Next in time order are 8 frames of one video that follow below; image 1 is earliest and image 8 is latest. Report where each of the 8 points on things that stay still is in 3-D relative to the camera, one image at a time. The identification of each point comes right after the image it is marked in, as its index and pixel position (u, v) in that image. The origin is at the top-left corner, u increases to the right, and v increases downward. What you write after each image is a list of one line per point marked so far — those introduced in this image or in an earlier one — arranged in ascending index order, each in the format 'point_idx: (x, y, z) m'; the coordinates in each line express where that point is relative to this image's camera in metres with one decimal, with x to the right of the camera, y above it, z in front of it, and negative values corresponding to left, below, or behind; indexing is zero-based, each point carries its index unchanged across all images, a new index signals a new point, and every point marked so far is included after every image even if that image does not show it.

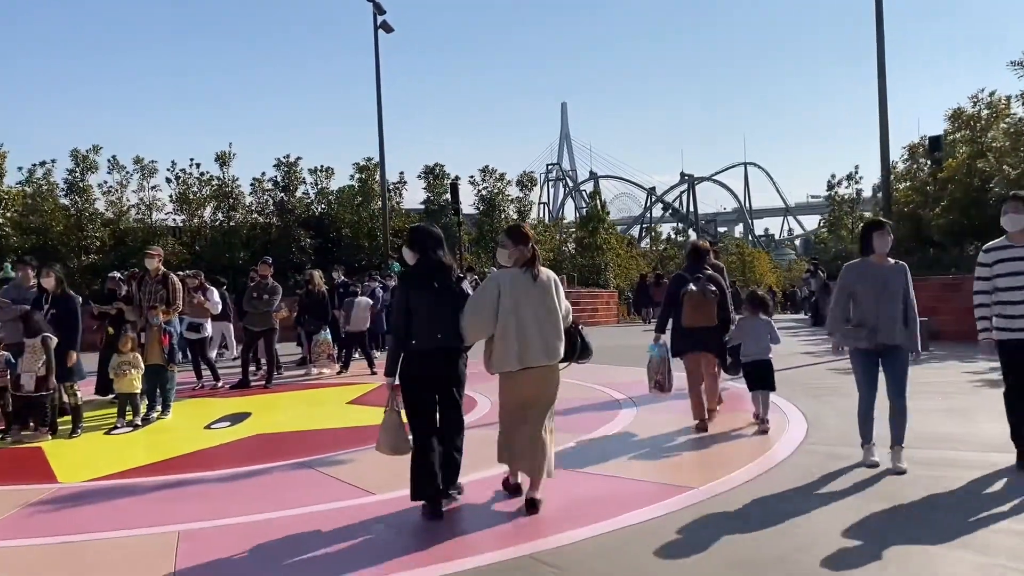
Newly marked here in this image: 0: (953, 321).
0: (+7.2, -0.5, +14.2) m
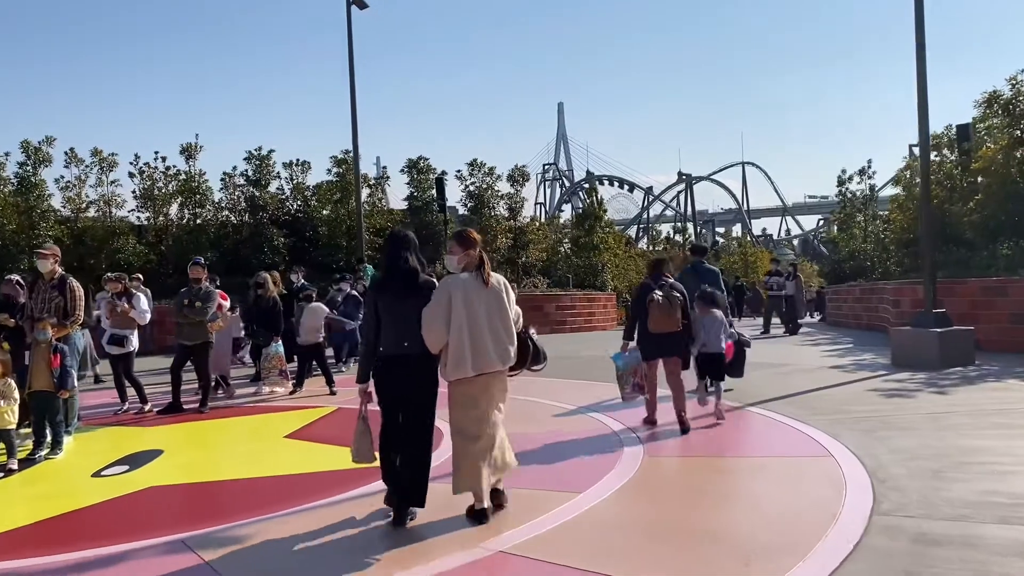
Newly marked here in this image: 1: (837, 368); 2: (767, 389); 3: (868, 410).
0: (+7.0, -0.6, +12.5) m
1: (+4.4, -1.1, +11.5) m
2: (+2.9, -1.1, +10.0) m
3: (+3.2, -1.1, +7.8) m
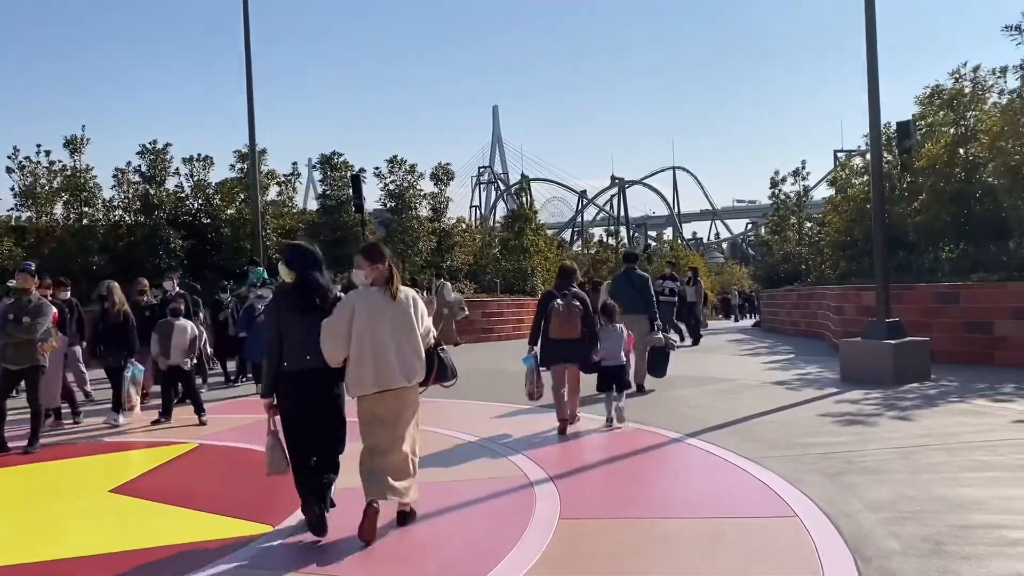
0: (+5.8, -0.7, +11.5) m
1: (+3.3, -1.1, +10.4) m
2: (+2.0, -1.2, +8.7) m
3: (+2.4, -1.2, +6.6) m
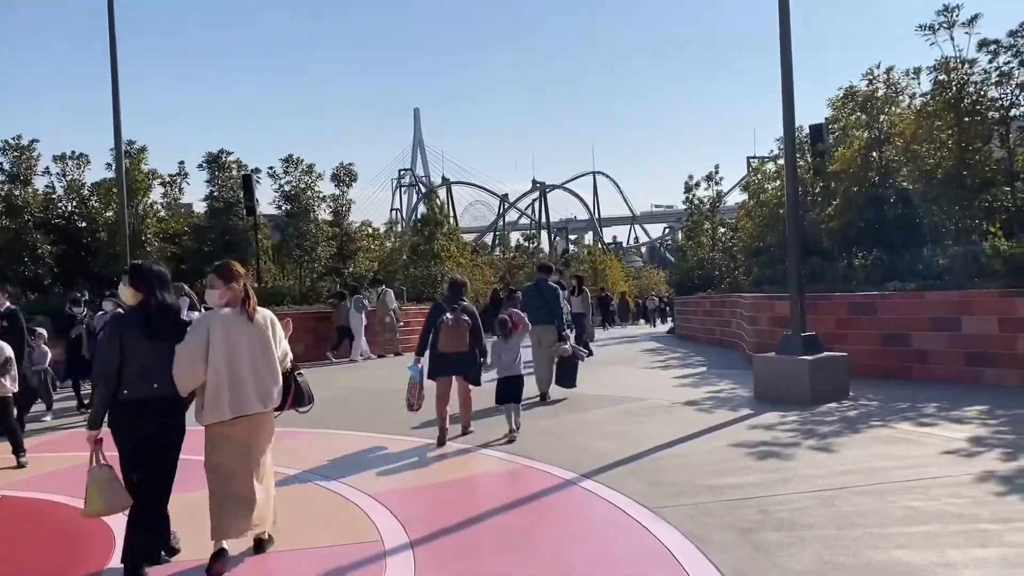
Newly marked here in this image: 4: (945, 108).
0: (+4.5, -0.8, +10.9) m
1: (+2.0, -1.3, +9.6) m
2: (+0.9, -1.3, +7.8) m
3: (+1.5, -1.3, +5.7) m
4: (+6.1, +2.5, +12.1) m
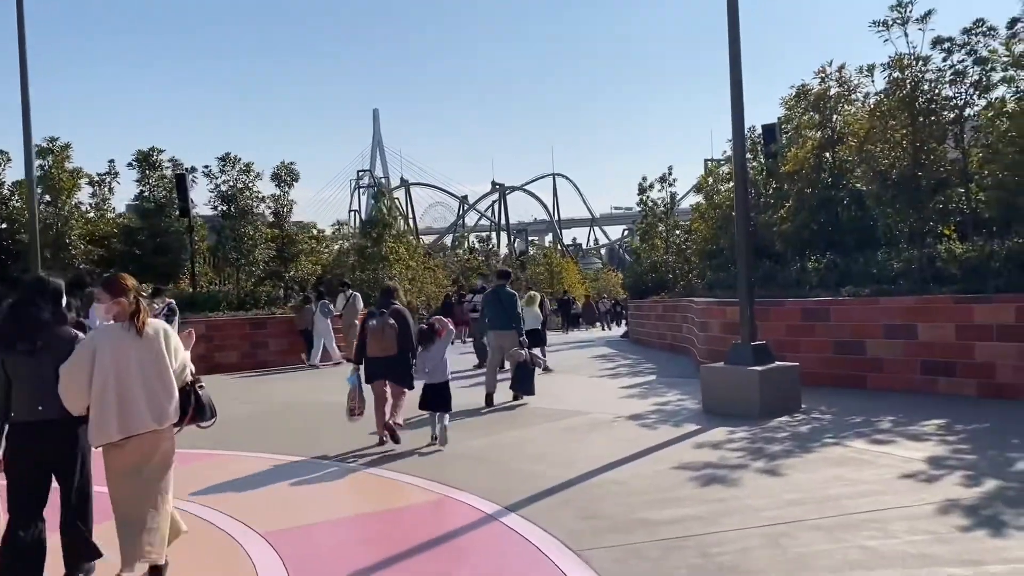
0: (+3.7, -0.9, +10.4) m
1: (+1.3, -1.3, +9.0) m
2: (+0.3, -1.4, +7.2) m
3: (+1.0, -1.4, +5.1) m
4: (+5.3, +2.5, +11.7) m
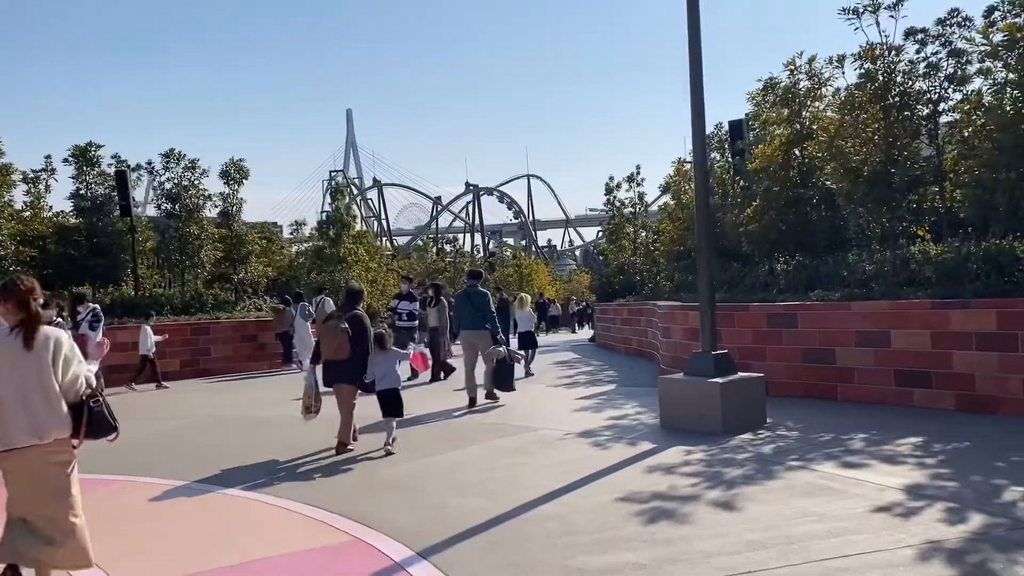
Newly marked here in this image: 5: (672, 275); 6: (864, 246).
0: (+3.1, -0.9, +9.7) m
1: (+0.7, -1.4, +8.2) m
2: (-0.3, -1.4, +6.4) m
3: (+0.5, -1.4, +4.4) m
4: (+4.6, +2.4, +11.0) m
5: (+3.6, +0.3, +19.6) m
6: (+4.9, +0.6, +12.0) m
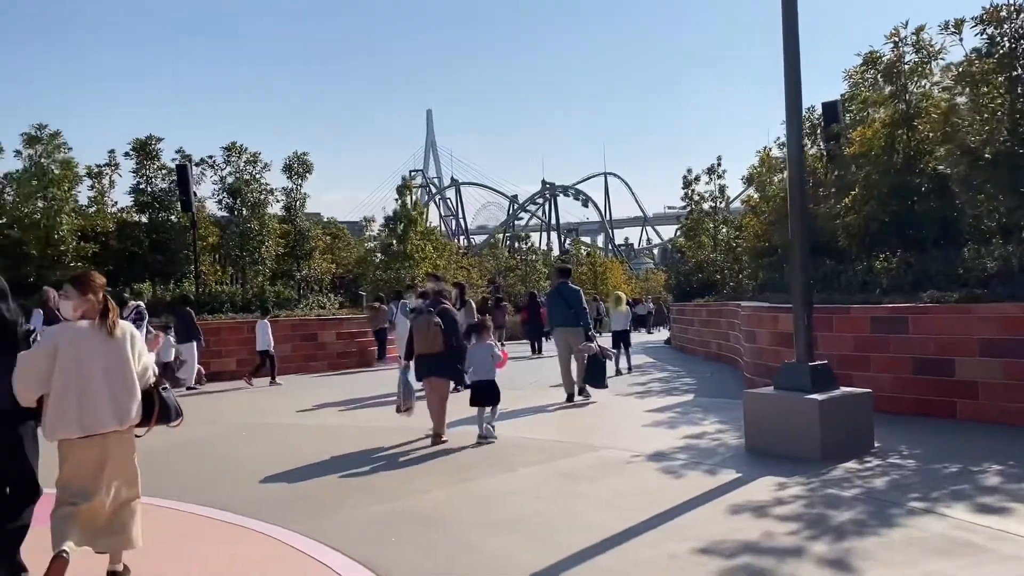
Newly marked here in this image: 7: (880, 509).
0: (+3.7, -0.9, +8.4) m
1: (+1.2, -1.4, +7.1) m
2: (+0.1, -1.4, +5.4) m
3: (+0.7, -1.4, +3.3) m
4: (+5.4, +2.4, +9.6) m
5: (+5.1, +0.3, +18.2) m
6: (+5.8, +0.6, +10.5) m
7: (+2.2, -1.3, +5.1) m
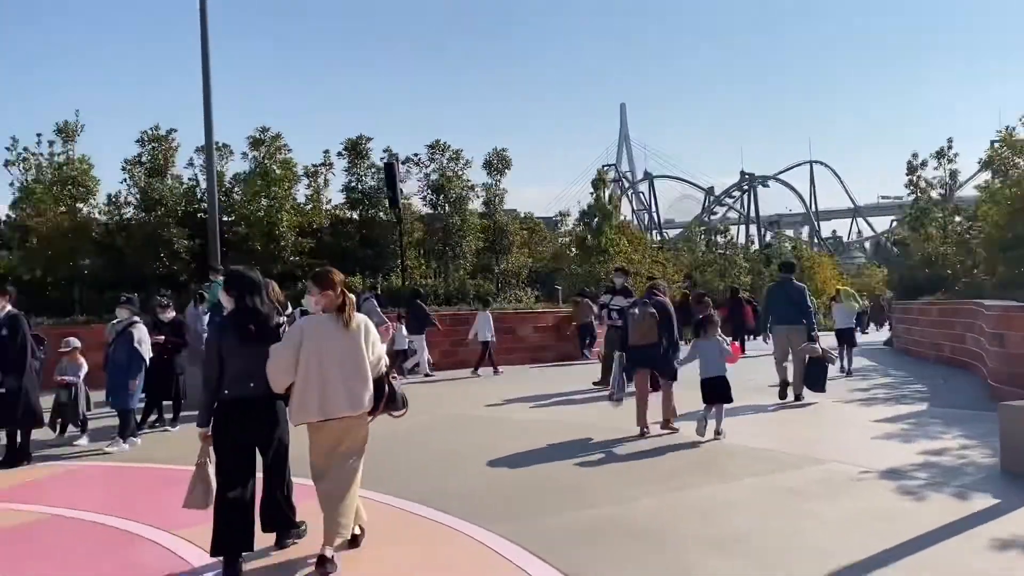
0: (+5.5, -0.9, +7.0) m
1: (+2.8, -1.3, +6.3) m
2: (+1.3, -1.4, +4.9) m
3: (+1.4, -1.4, +2.7) m
4: (+7.4, +2.4, +7.8) m
5: (+9.1, +0.4, +16.2) m
6: (+8.0, +0.6, +8.6) m
7: (+3.3, -1.3, +4.2) m
